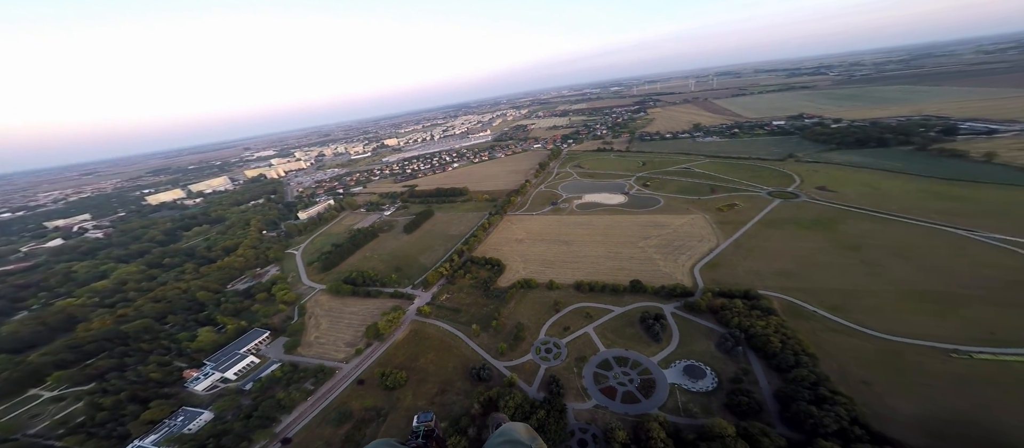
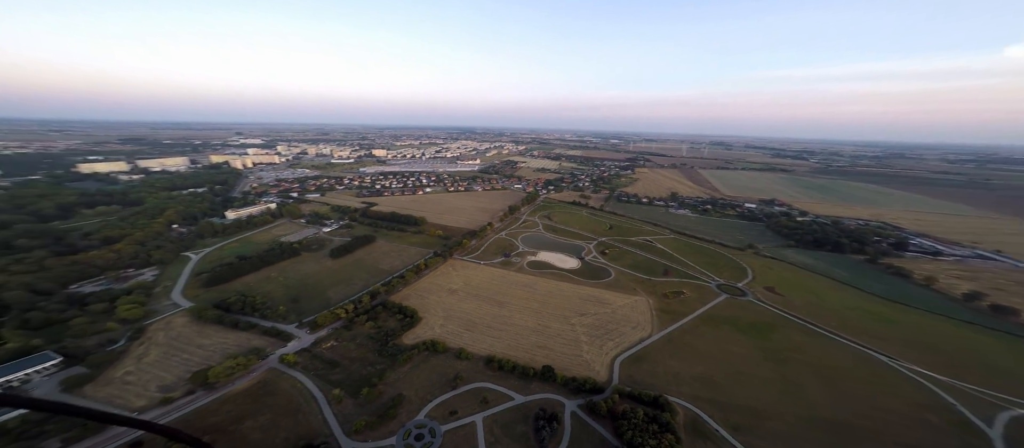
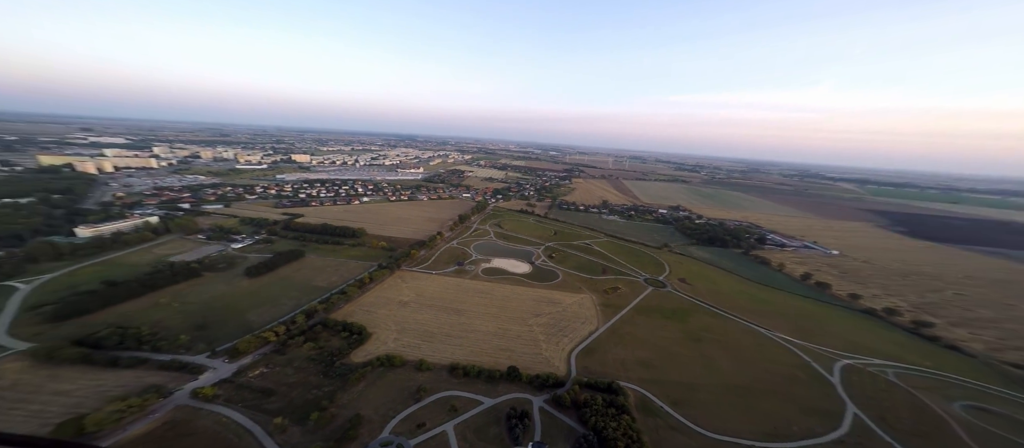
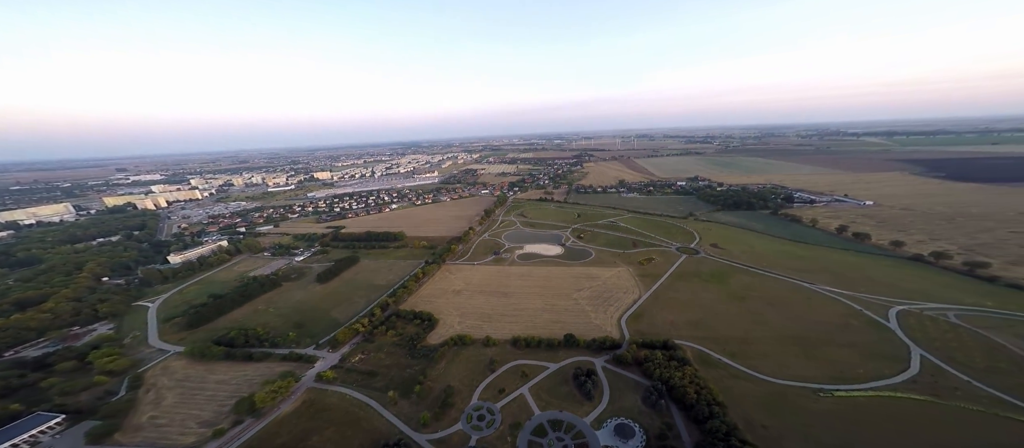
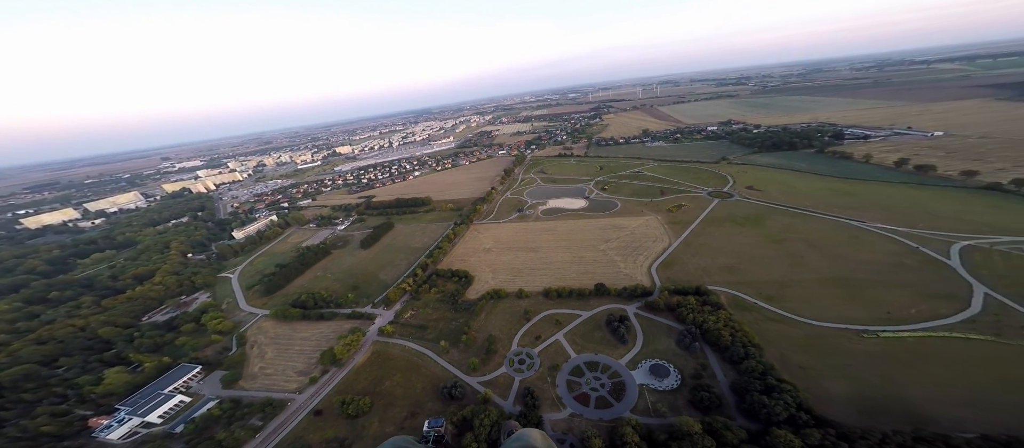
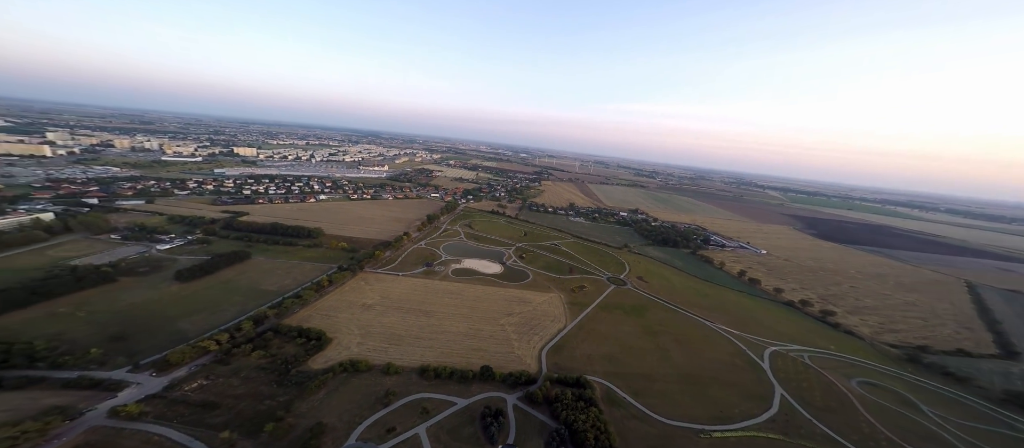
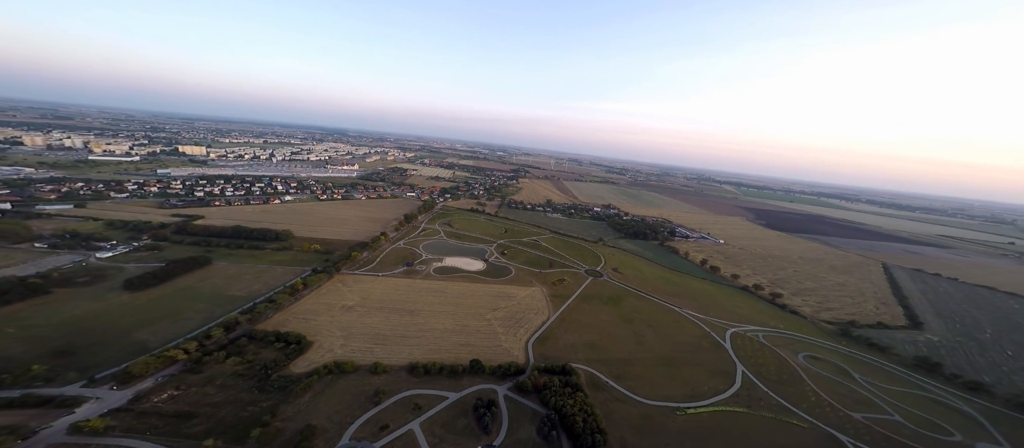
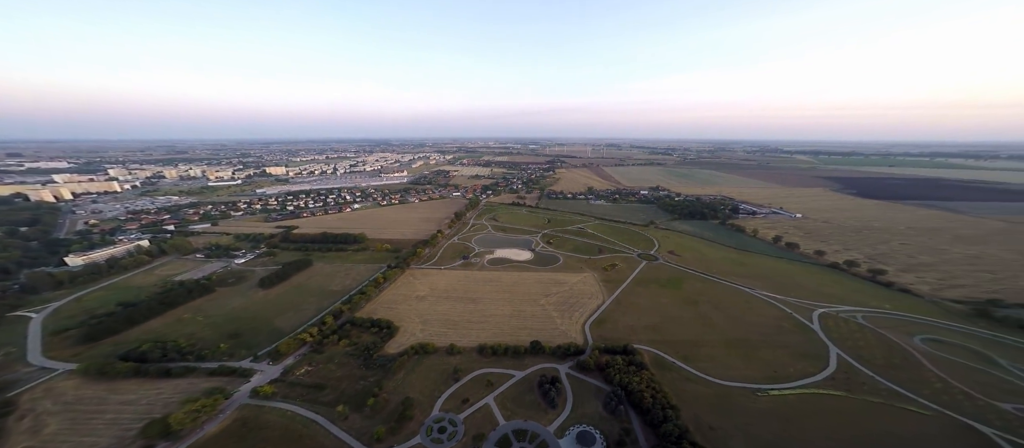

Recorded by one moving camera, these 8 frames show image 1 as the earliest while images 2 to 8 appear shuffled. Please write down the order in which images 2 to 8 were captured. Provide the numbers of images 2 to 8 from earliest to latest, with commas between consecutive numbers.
5, 4, 8, 7, 6, 3, 2
